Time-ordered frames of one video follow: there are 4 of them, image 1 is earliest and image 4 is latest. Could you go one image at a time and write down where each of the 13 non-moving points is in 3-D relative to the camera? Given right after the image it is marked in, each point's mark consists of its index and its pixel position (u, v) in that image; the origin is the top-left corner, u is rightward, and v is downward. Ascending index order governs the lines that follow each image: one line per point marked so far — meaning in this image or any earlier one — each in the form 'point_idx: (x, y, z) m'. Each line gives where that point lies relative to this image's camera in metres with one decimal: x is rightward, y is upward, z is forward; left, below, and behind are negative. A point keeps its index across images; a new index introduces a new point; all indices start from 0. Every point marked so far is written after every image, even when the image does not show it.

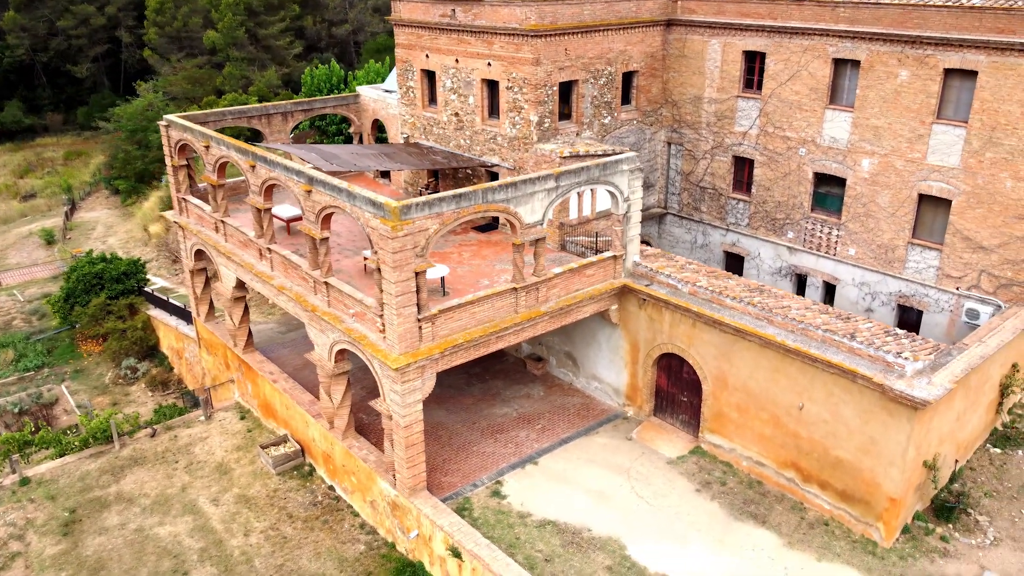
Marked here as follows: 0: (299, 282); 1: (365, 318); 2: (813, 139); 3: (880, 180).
0: (-4.4, +0.1, +17.1) m
1: (-2.7, -0.6, +15.1) m
2: (+6.9, +3.4, +18.7) m
3: (+8.0, +2.3, +17.7) m
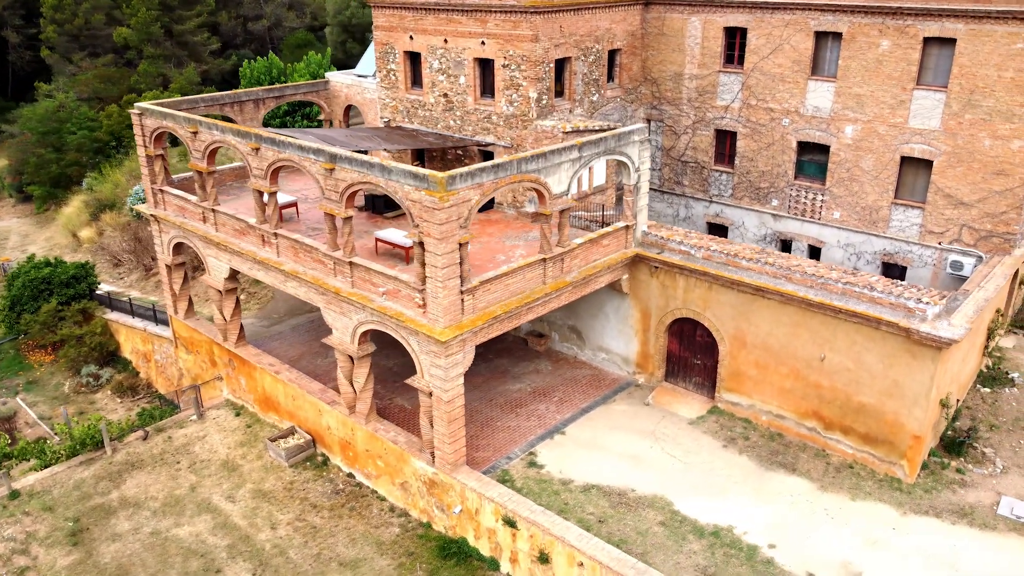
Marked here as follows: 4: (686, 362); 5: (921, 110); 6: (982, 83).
0: (-4.0, +0.4, +16.7) m
1: (-2.0, -0.1, +14.9) m
2: (+6.9, +4.3, +19.6) m
3: (+8.1, +3.3, +18.8) m
4: (+3.9, -1.7, +18.2) m
5: (+8.9, +3.9, +17.8) m
6: (+9.7, +4.2, +16.8) m
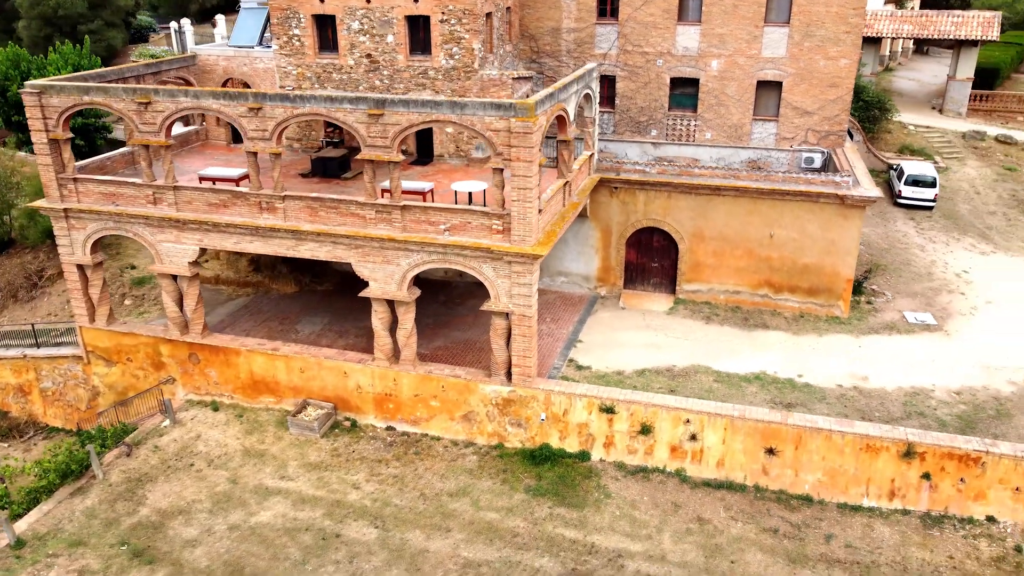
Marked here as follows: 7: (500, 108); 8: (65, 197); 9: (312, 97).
0: (-3.4, +1.3, +16.5) m
1: (-0.8, +1.2, +15.7) m
2: (+4.5, +6.8, +23.5) m
3: (+6.2, +6.1, +23.3) m
4: (+3.4, +0.5, +21.1) m
5: (+7.2, +6.8, +22.7) m
6: (+8.2, +7.3, +22.0) m
7: (-0.2, +3.2, +14.6) m
8: (-10.0, +2.0, +18.1) m
9: (-3.8, +3.7, +15.6) m
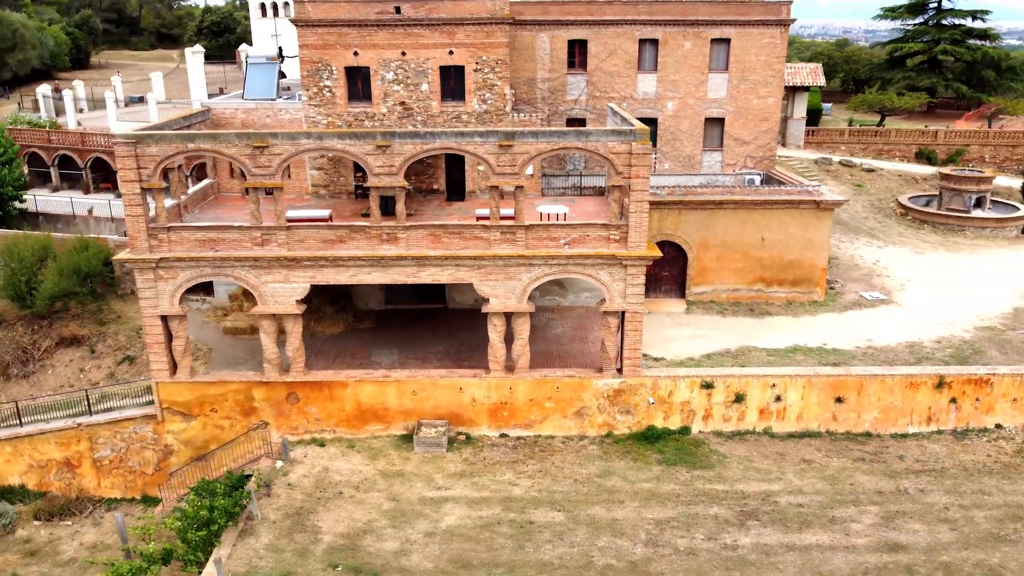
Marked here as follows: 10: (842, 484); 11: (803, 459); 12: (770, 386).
0: (-1.0, +1.0, +18.0) m
1: (+1.7, +1.1, +18.0) m
2: (+4.0, +6.5, +27.3) m
3: (+5.7, +5.9, +27.6) m
4: (+4.3, +0.3, +24.4) m
5: (+6.8, +6.8, +27.3) m
6: (+7.9, +7.4, +27.0) m
7: (+2.3, +3.3, +17.3) m
8: (-7.8, +0.9, +17.8) m
9: (-1.5, +3.3, +17.3) m
10: (+7.0, -4.2, +17.3) m
11: (+6.5, -3.8, +18.3) m
12: (+6.0, -2.3, +19.0) m
